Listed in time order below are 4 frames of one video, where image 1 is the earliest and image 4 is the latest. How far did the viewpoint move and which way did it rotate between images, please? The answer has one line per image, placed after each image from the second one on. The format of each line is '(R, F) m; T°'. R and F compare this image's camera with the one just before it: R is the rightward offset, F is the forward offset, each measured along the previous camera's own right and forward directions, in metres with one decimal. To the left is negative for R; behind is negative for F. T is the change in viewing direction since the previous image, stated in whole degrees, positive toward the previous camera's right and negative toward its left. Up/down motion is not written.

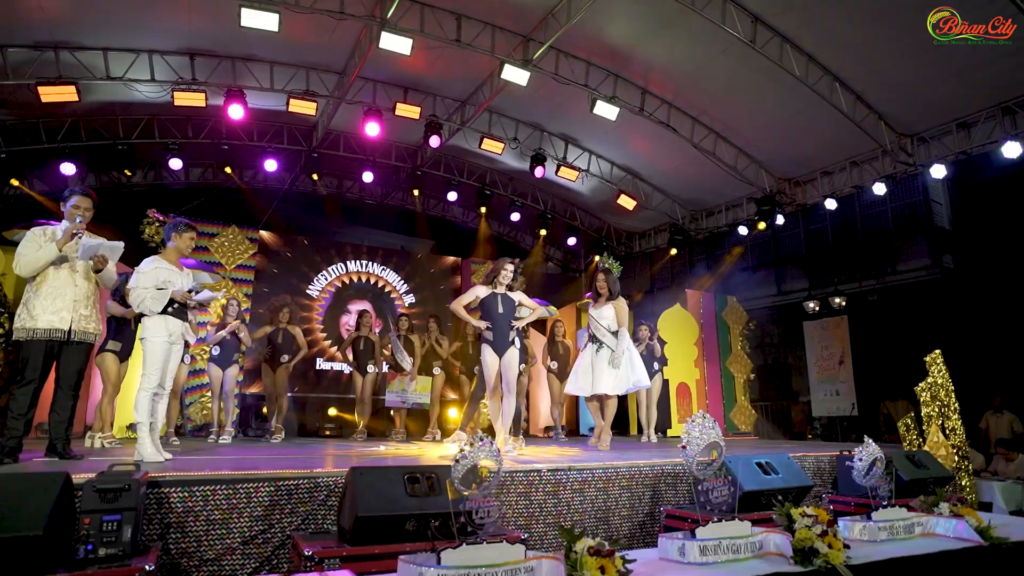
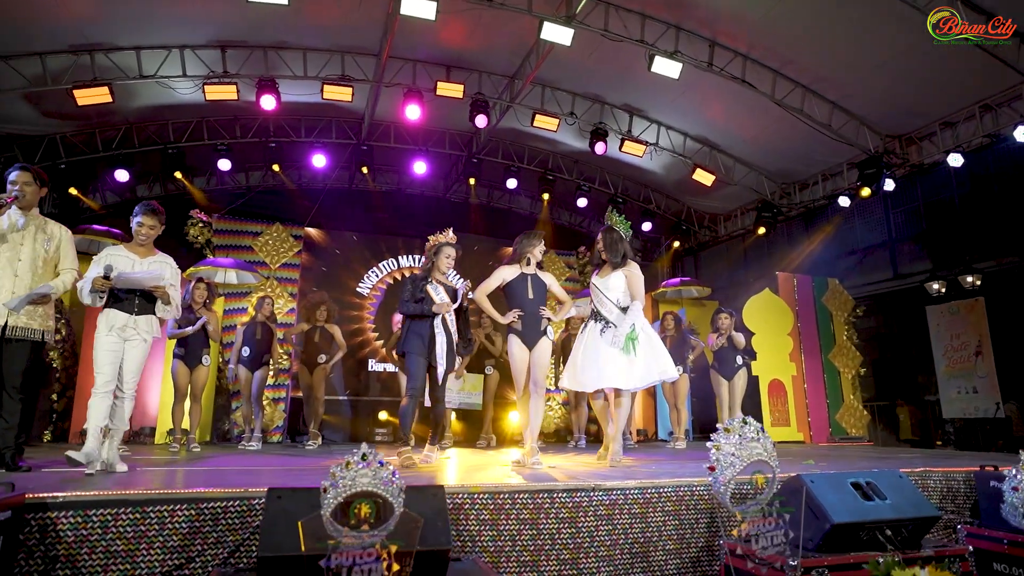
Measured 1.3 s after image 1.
(+0.5, +1.0) m; -9°
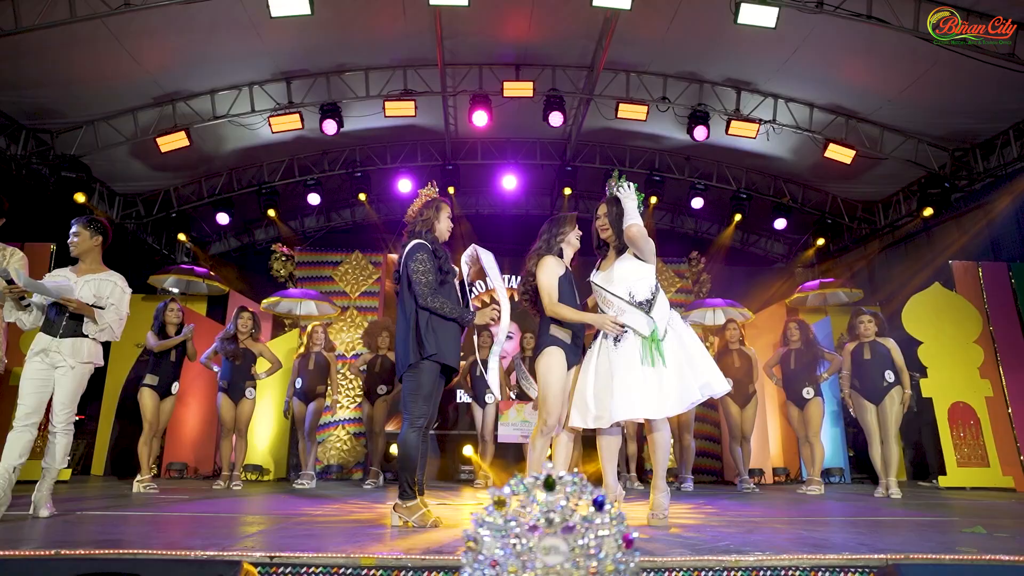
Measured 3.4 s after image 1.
(+1.0, +1.2) m; -15°
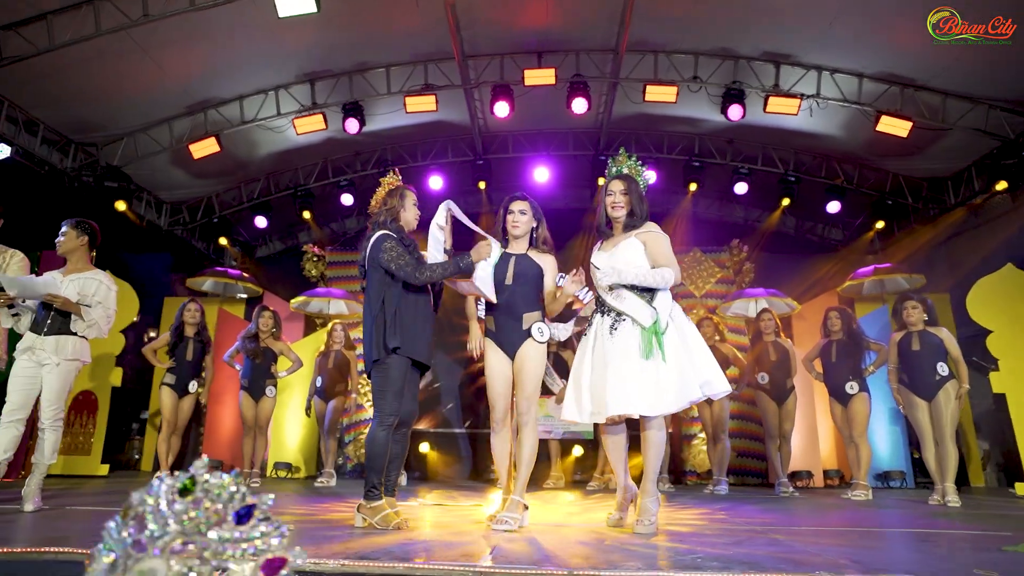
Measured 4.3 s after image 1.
(+0.5, +0.2) m; -6°
